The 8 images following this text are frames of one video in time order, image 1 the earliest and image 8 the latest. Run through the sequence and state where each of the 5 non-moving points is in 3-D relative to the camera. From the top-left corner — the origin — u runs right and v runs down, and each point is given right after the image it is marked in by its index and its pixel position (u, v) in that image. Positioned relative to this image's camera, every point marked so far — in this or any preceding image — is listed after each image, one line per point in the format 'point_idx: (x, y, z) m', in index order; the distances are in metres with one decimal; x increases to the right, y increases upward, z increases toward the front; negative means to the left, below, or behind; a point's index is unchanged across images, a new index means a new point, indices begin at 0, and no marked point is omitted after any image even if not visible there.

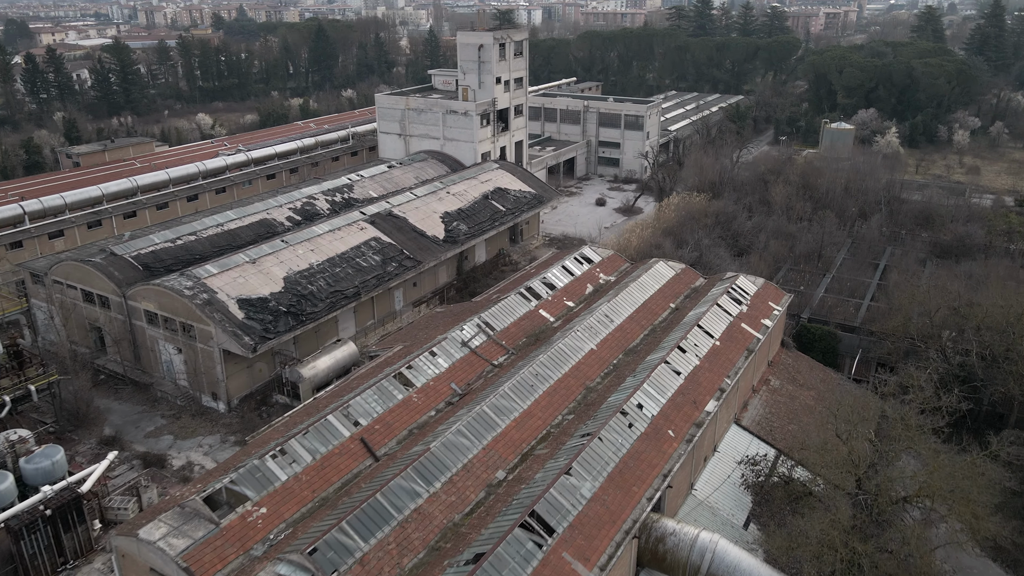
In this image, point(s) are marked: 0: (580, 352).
0: (+1.9, -1.9, +18.0) m
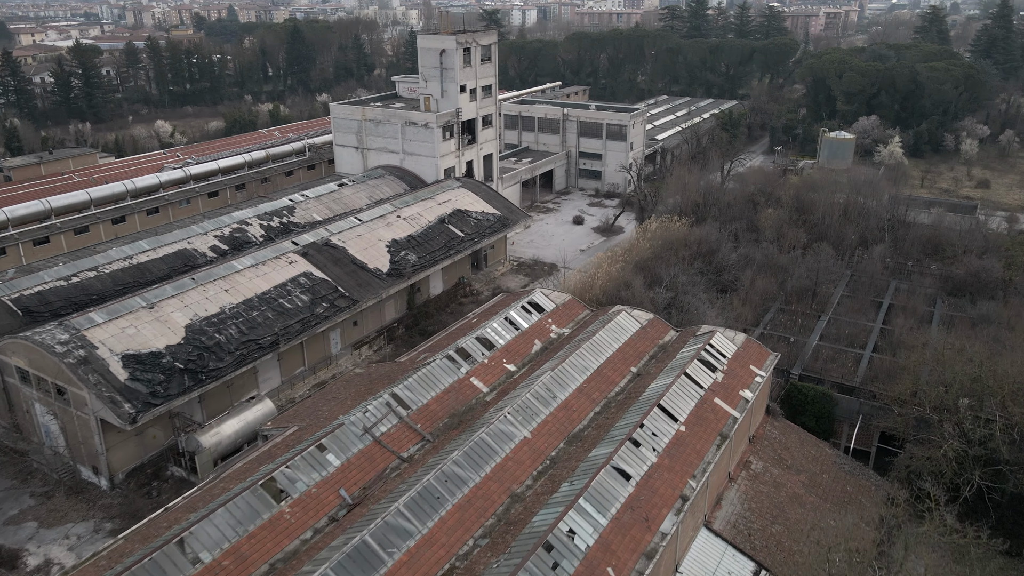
0: (-0.1, -3.5, +14.4) m
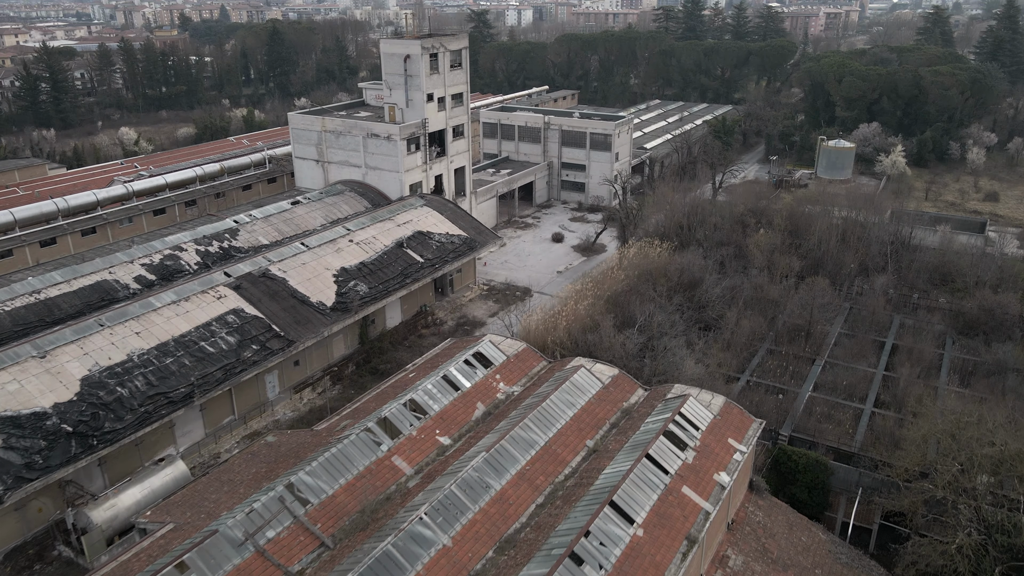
0: (-1.6, -4.9, +11.6) m
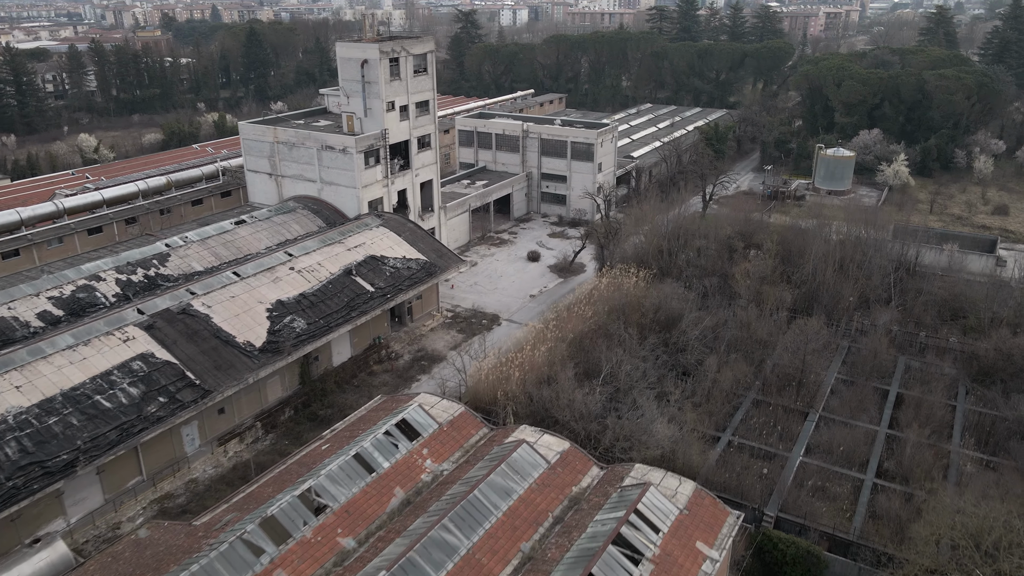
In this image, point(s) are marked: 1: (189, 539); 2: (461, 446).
0: (-3.2, -6.2, +8.8) m
1: (-6.3, -4.9, +12.4) m
2: (-1.2, -3.6, +14.7) m
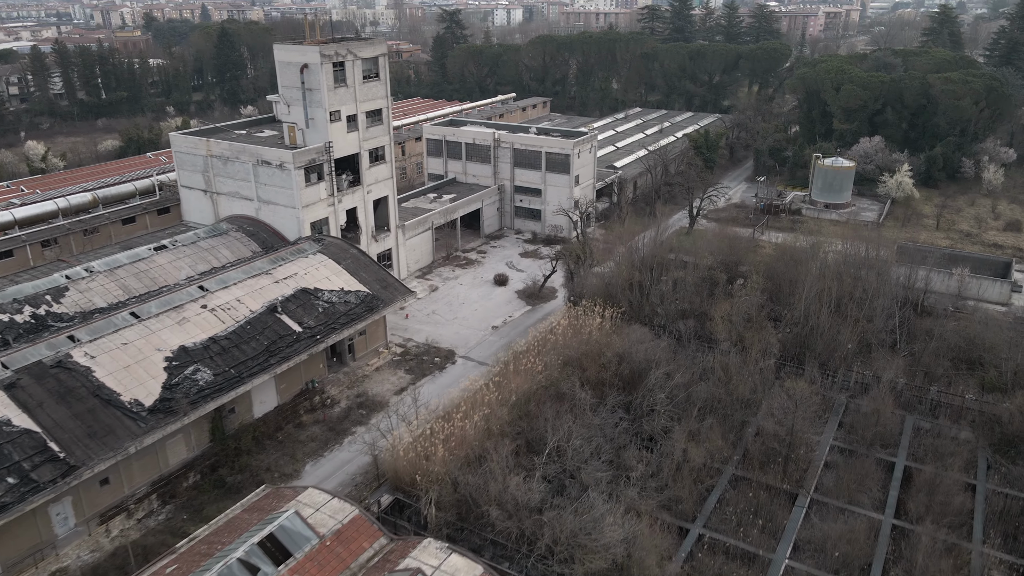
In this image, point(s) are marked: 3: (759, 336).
0: (-5.0, -7.6, +5.5) m
1: (-8.1, -6.3, +9.1) m
2: (-3.0, -5.0, +11.4) m
3: (+7.8, -1.5, +19.9) m
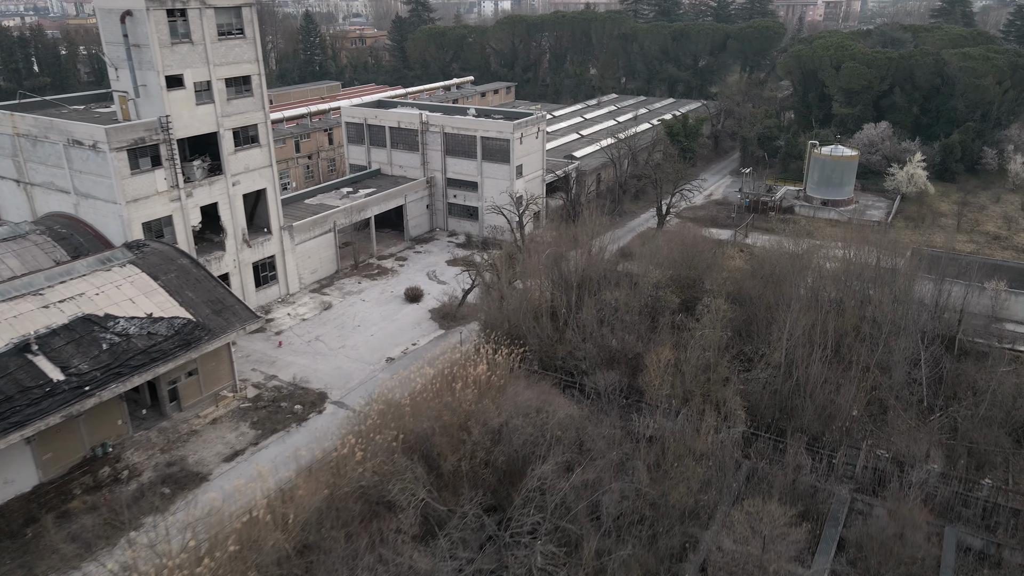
0: (-8.5, -8.3, -1.2) m
1: (-11.6, -7.0, +2.5) m
2: (-6.5, -5.7, +4.7) m
3: (+4.4, -2.2, +13.2) m
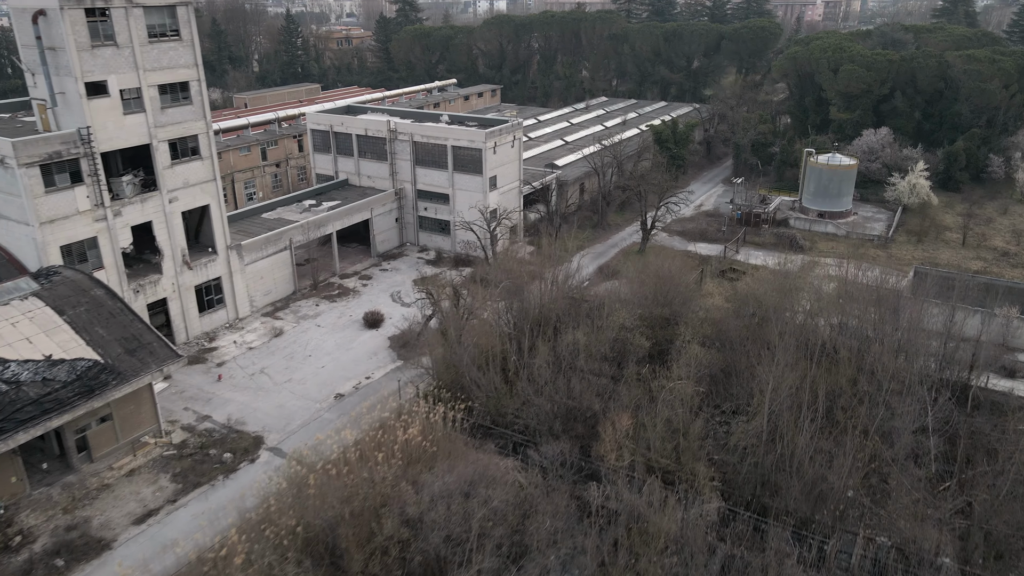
0: (-9.7, -9.2, -3.3) m
1: (-12.8, -7.9, +0.4) m
2: (-7.7, -6.6, +2.6) m
3: (+3.2, -3.1, +11.1) m
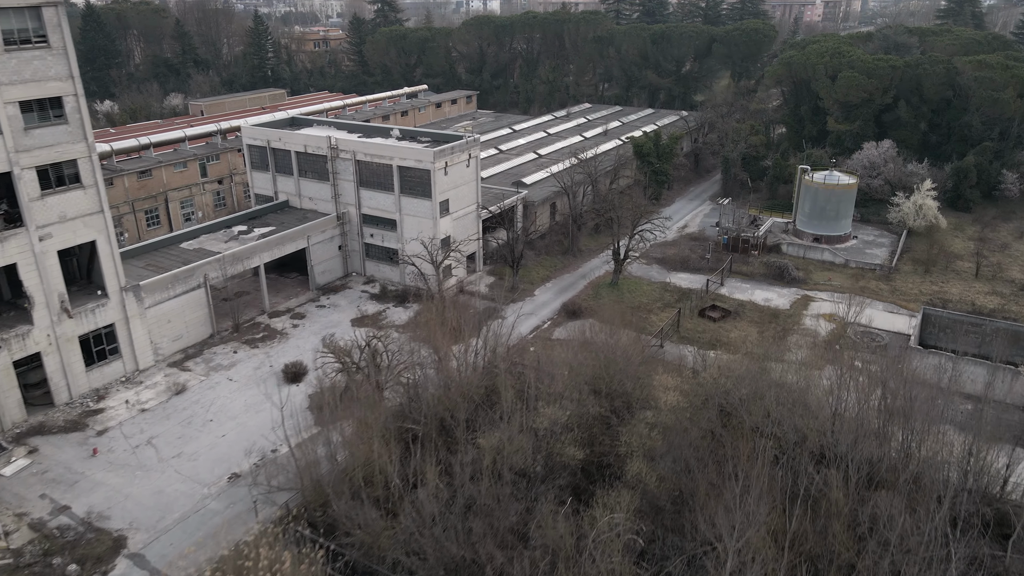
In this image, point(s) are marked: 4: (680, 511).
0: (-11.6, -10.7, -6.7) m
1: (-14.7, -9.4, -3.0) m
2: (-9.5, -8.2, -0.8) m
3: (+1.3, -4.6, +7.7) m
4: (+3.4, -3.7, +12.1) m
